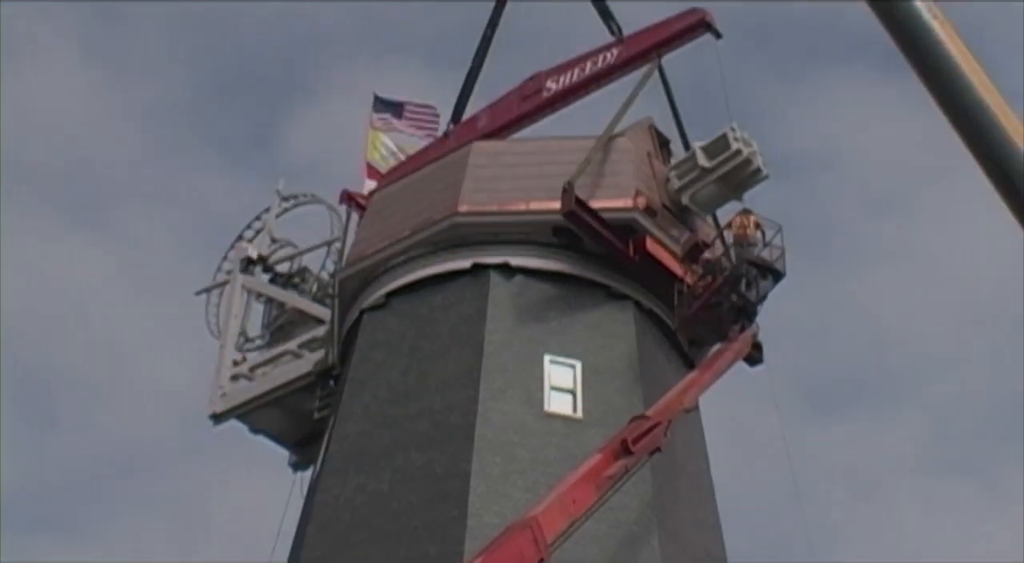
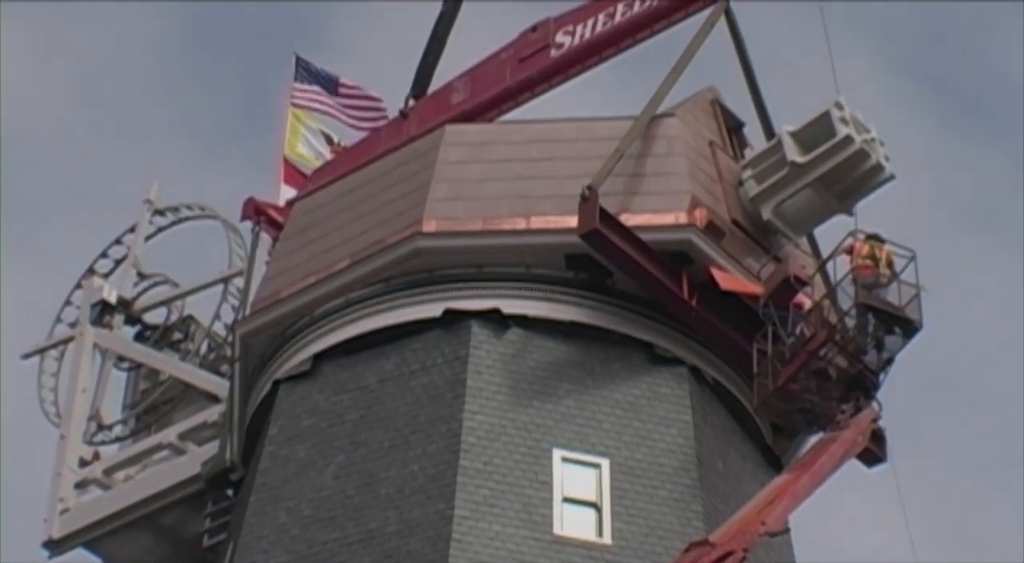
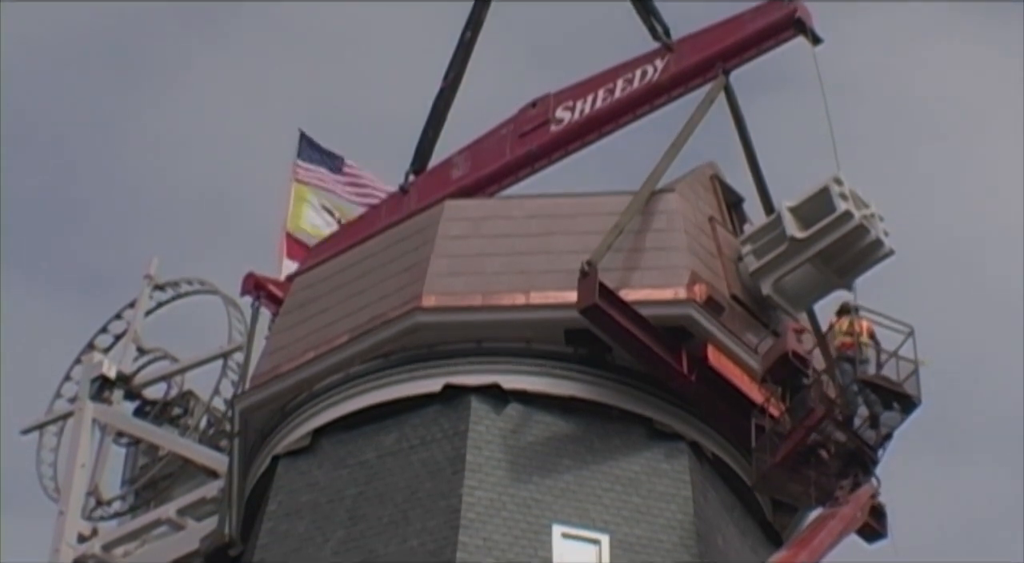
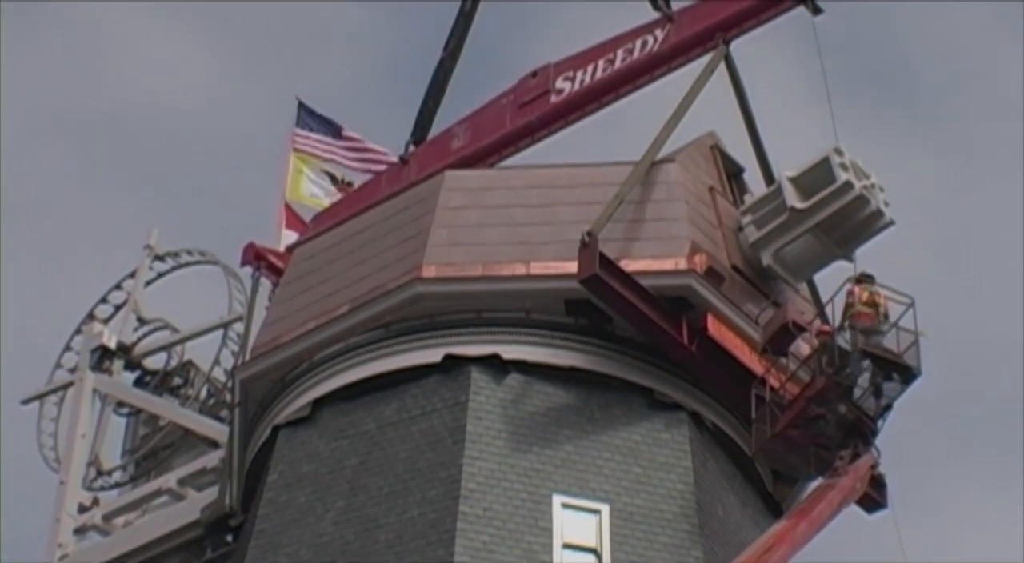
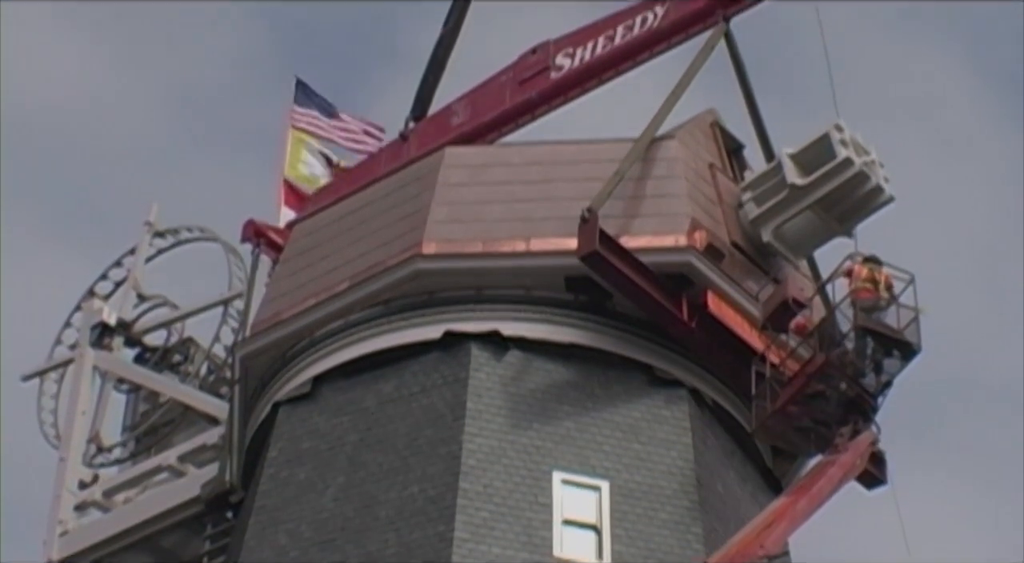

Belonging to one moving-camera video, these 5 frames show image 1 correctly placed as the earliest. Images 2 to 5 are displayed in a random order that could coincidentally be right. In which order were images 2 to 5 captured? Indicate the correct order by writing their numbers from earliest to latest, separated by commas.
2, 5, 4, 3
